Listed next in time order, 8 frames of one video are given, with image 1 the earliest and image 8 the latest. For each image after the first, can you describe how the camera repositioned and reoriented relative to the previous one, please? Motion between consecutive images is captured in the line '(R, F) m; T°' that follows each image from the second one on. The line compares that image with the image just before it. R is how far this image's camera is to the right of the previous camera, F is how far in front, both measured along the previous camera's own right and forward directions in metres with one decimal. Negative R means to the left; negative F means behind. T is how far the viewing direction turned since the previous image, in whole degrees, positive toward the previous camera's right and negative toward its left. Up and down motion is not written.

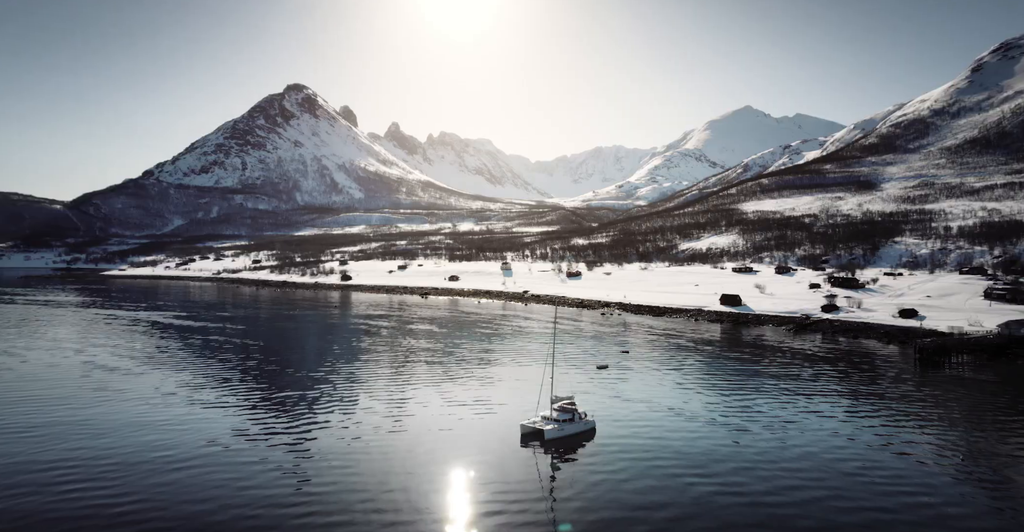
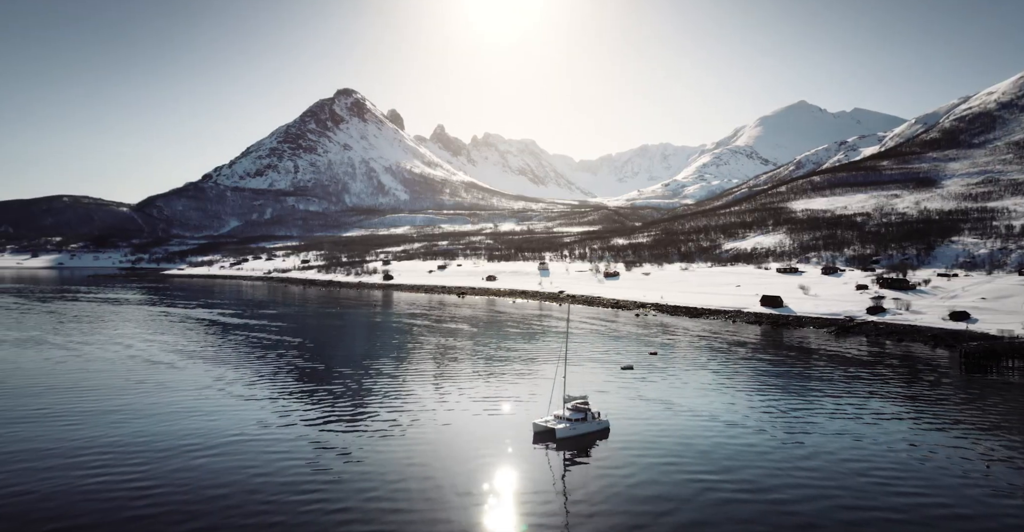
(+1.2, -0.6) m; -4°
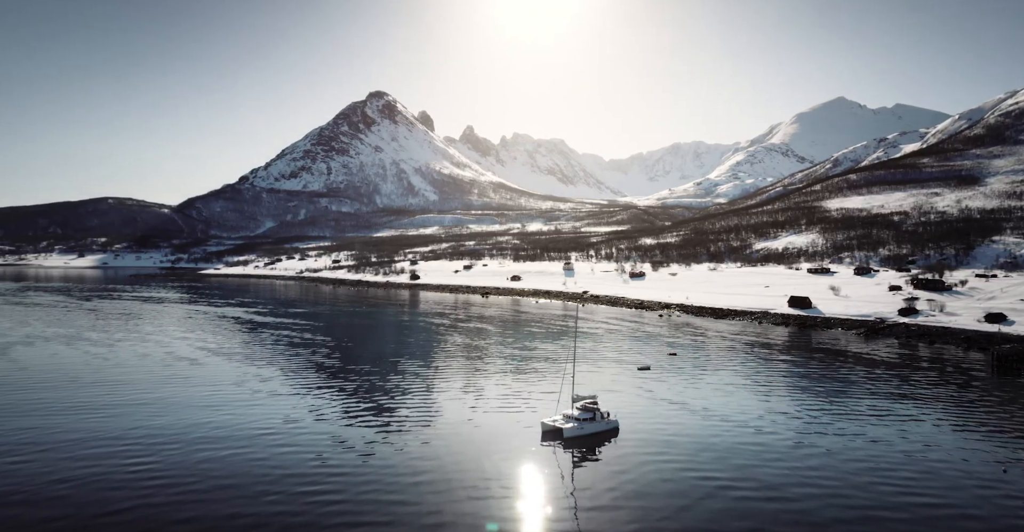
(+0.8, -0.4) m; -3°
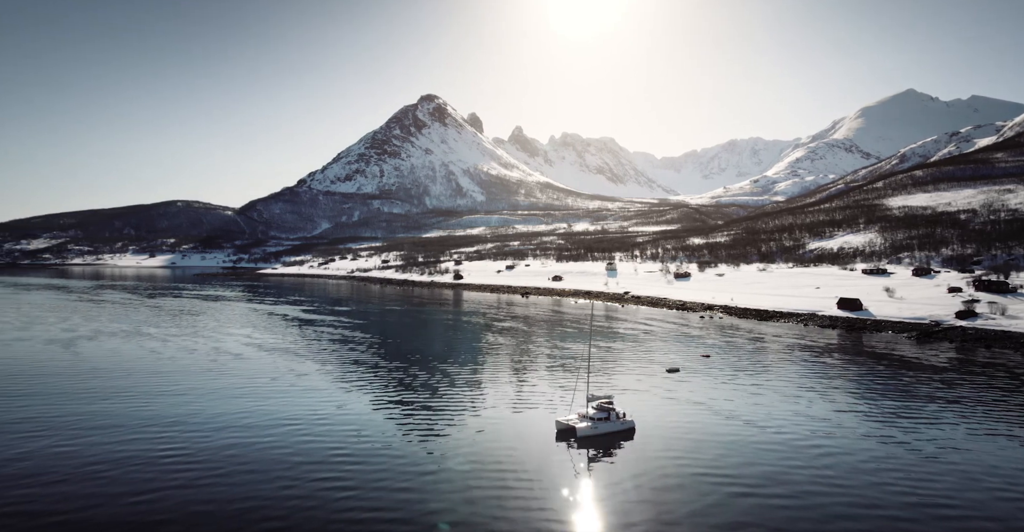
(+1.4, -0.5) m; -5°
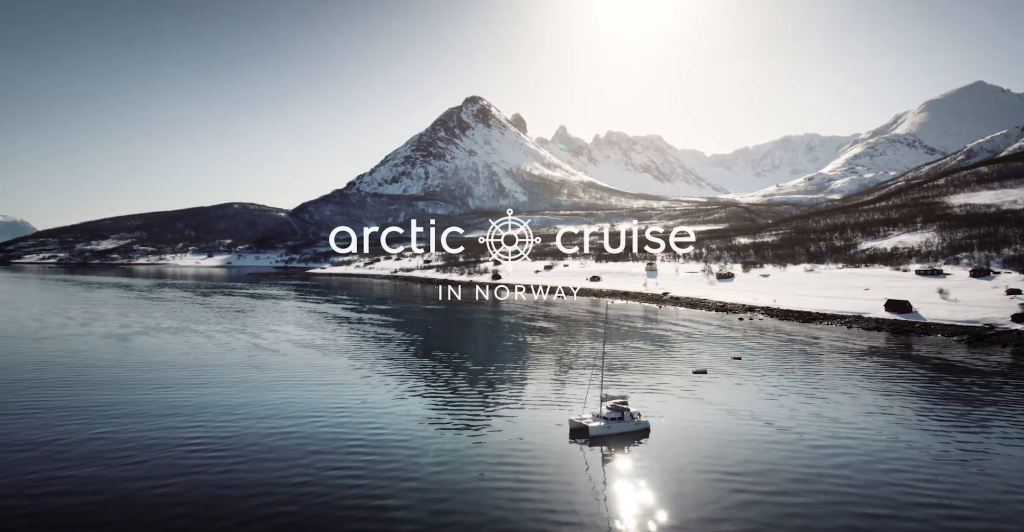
(+1.2, -0.5) m; -4°
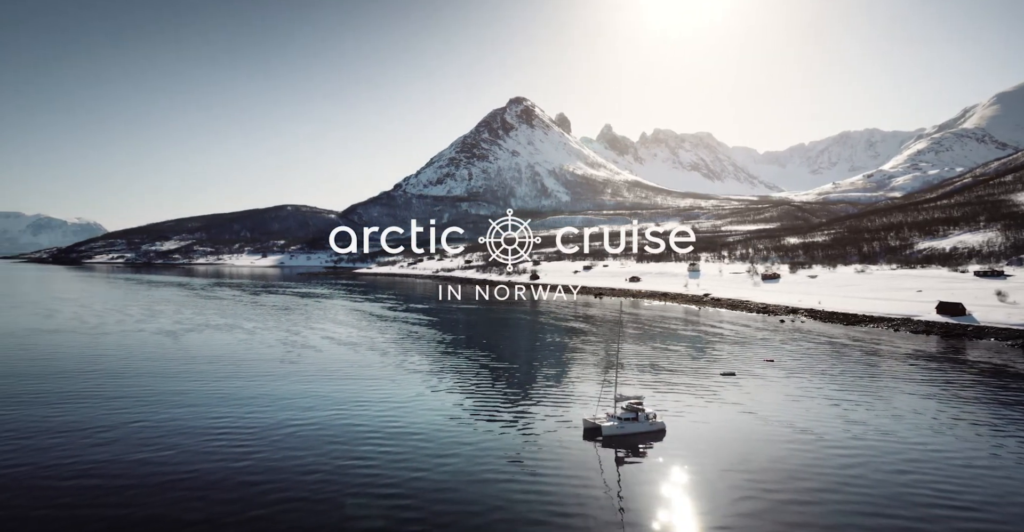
(+1.2, -0.5) m; -4°
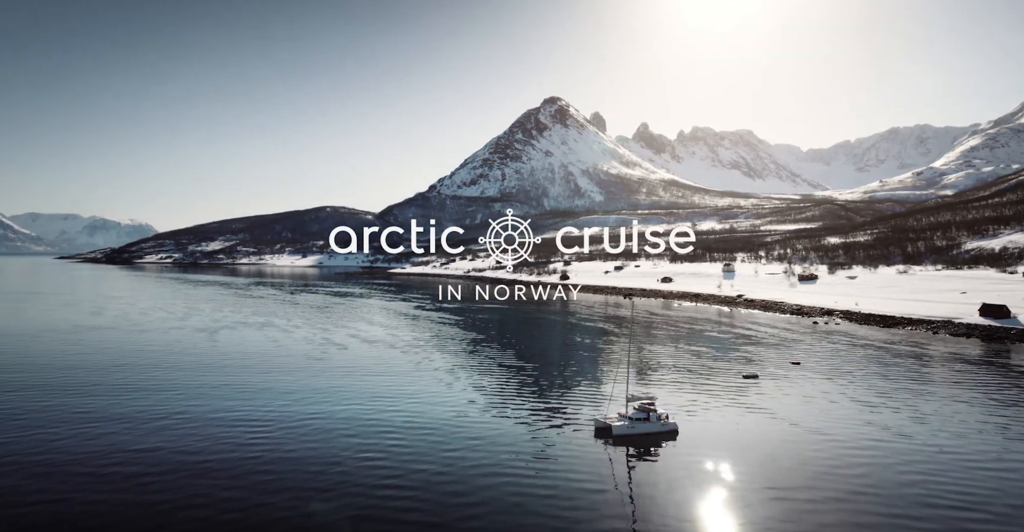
(+0.9, -0.4) m; -3°
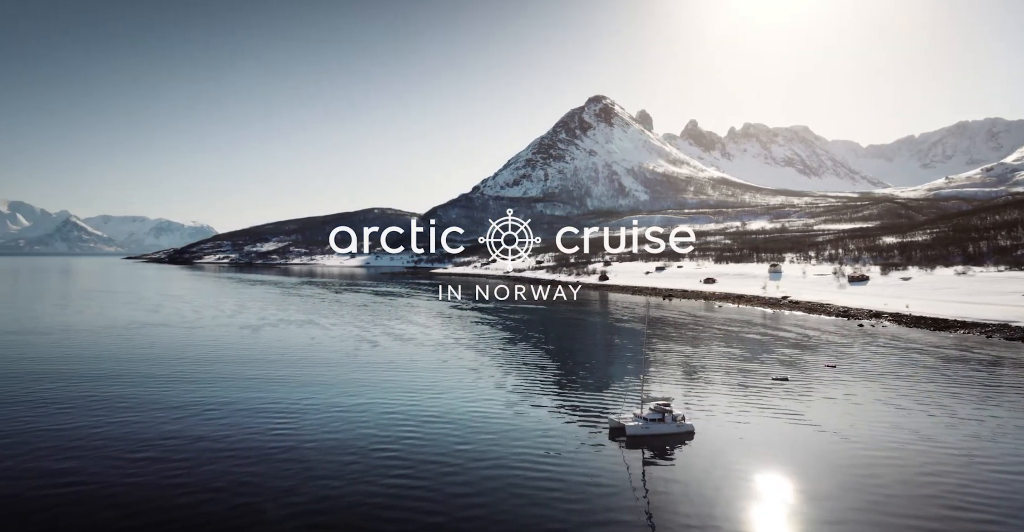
(+1.1, -0.6) m; -4°
